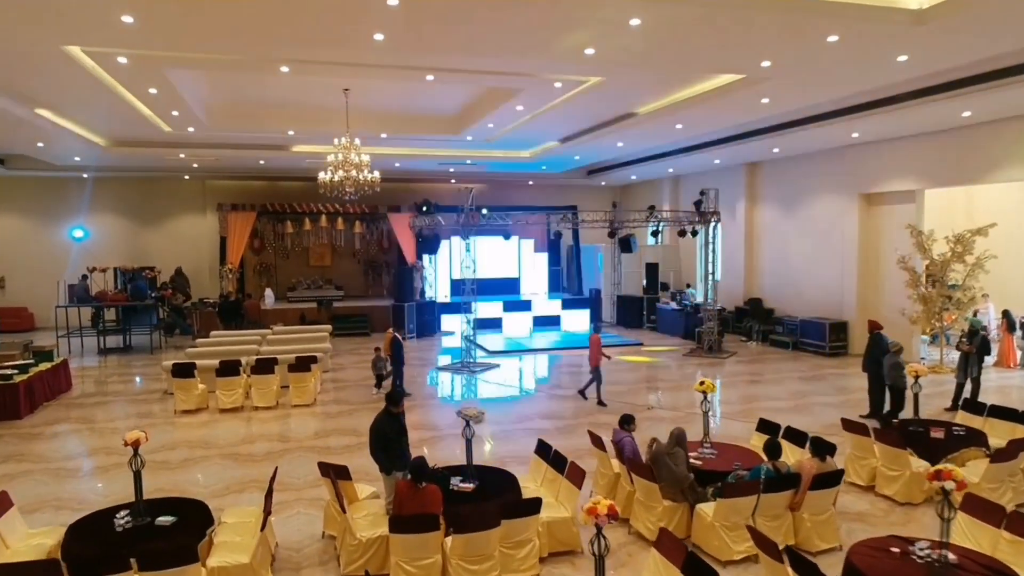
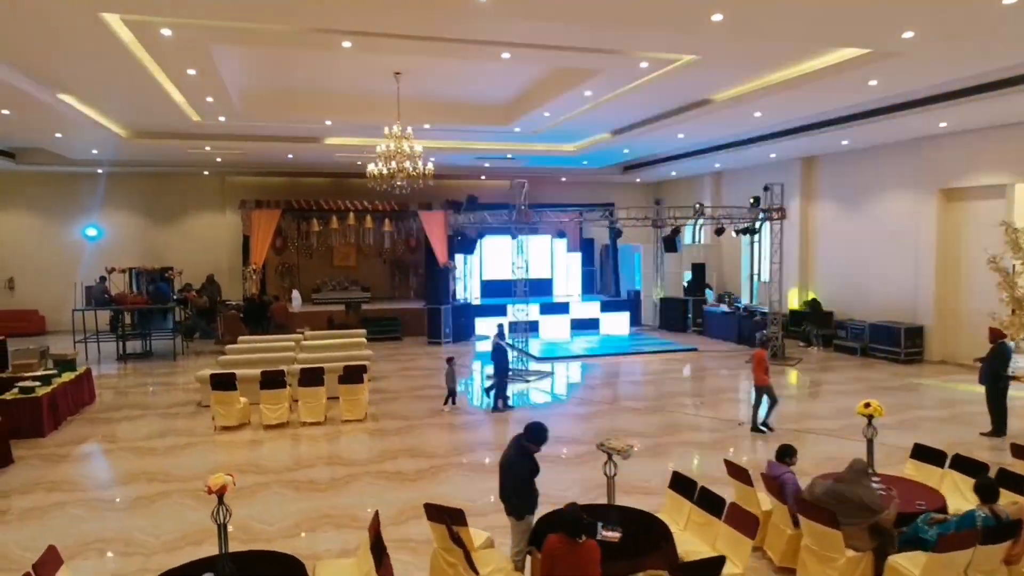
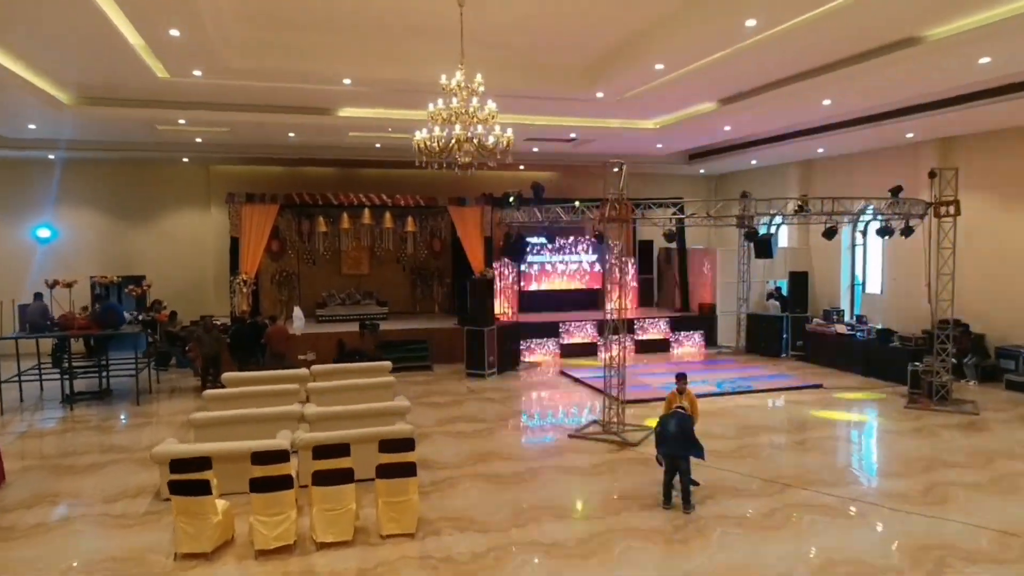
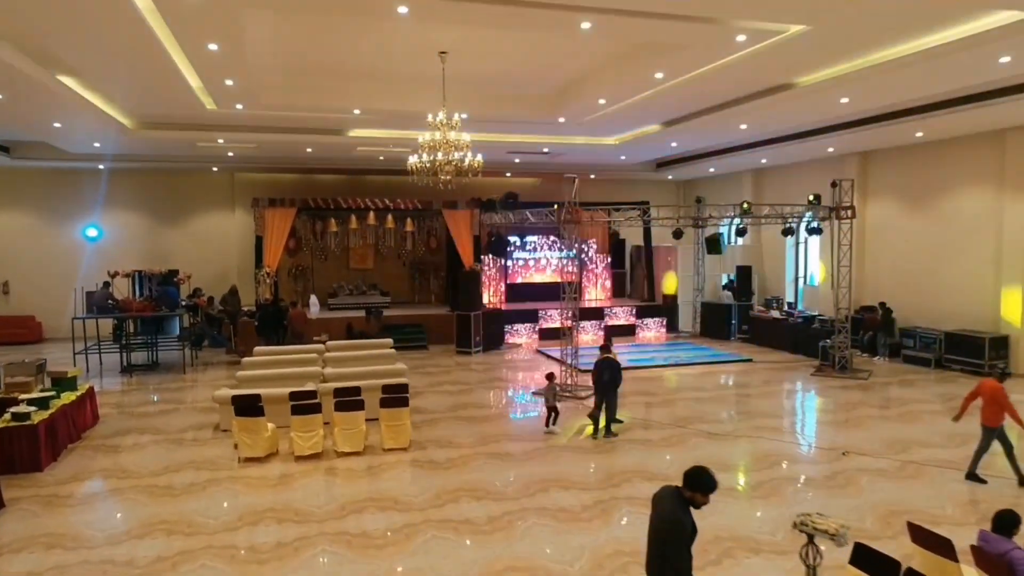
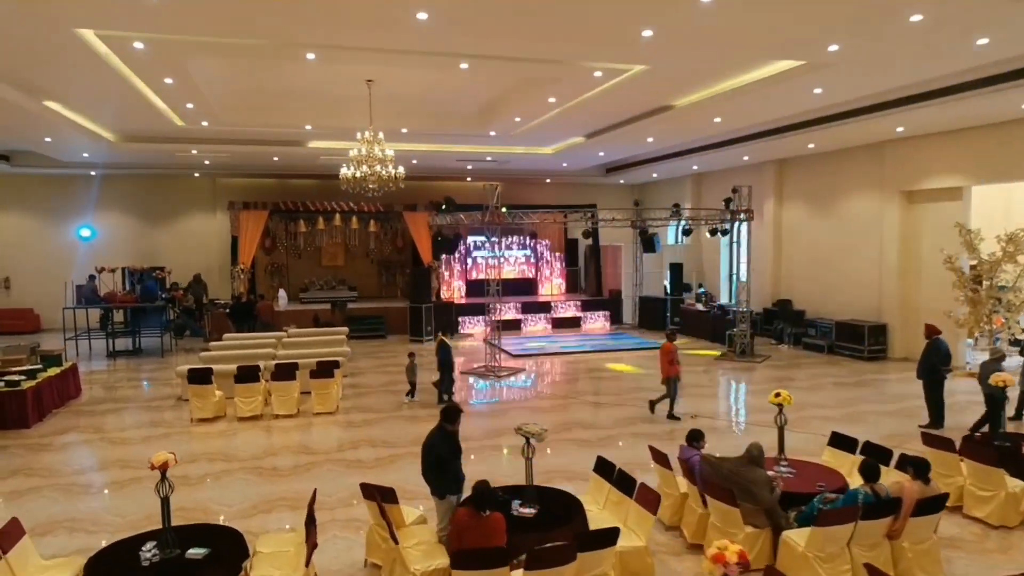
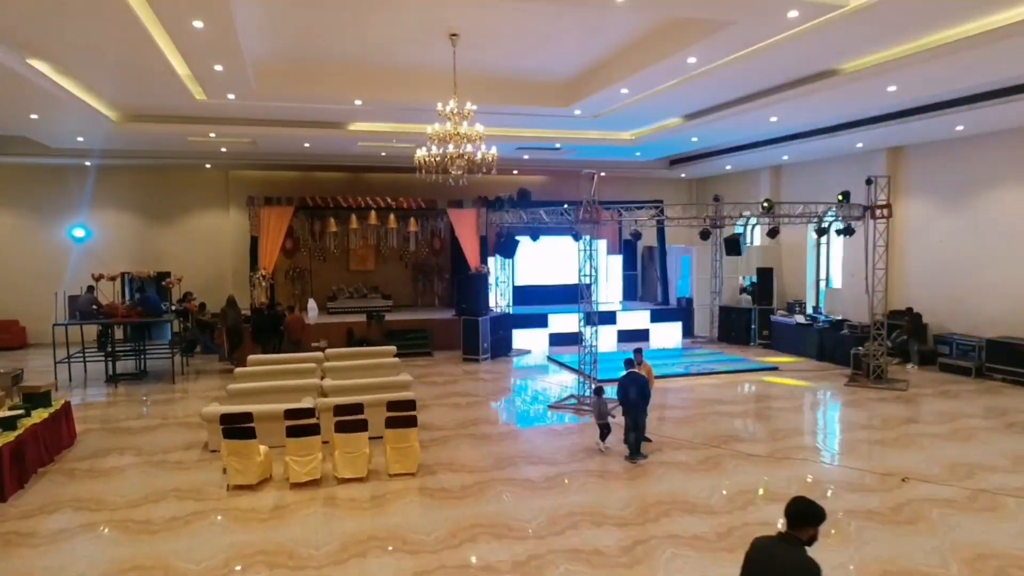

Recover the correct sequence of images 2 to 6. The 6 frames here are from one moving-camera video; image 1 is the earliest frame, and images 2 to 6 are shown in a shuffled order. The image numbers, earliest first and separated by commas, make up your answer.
5, 2, 4, 6, 3
